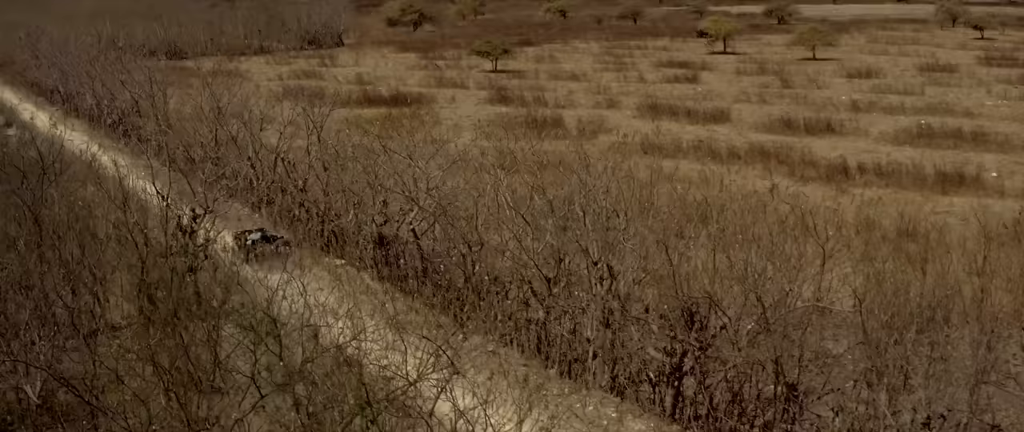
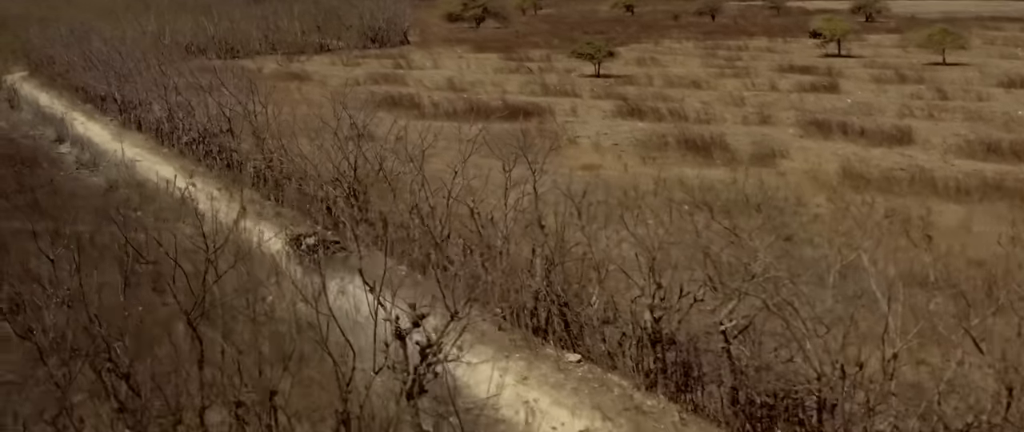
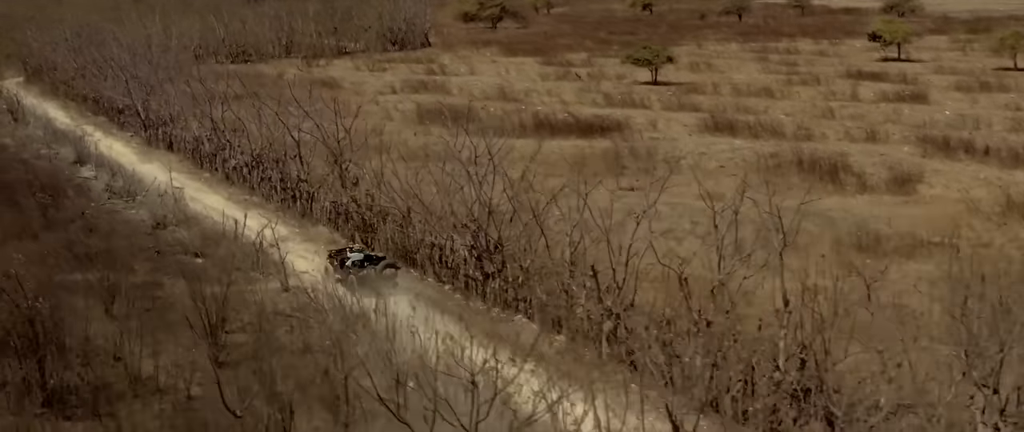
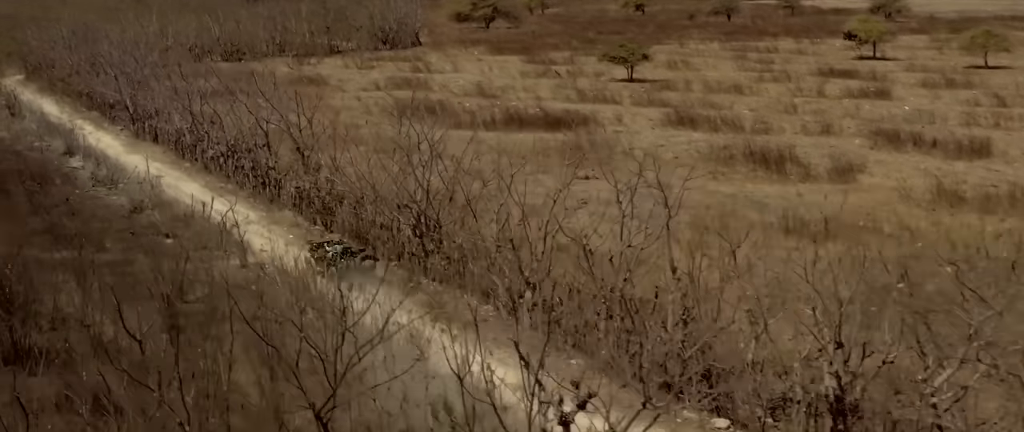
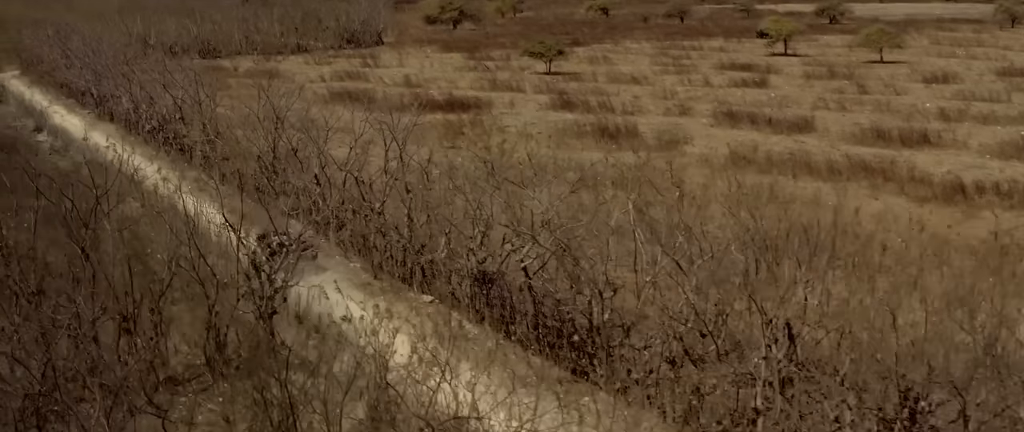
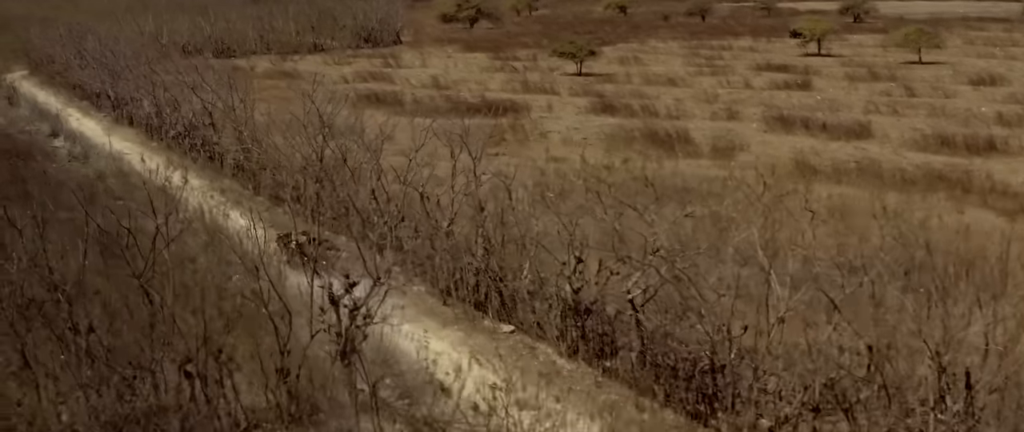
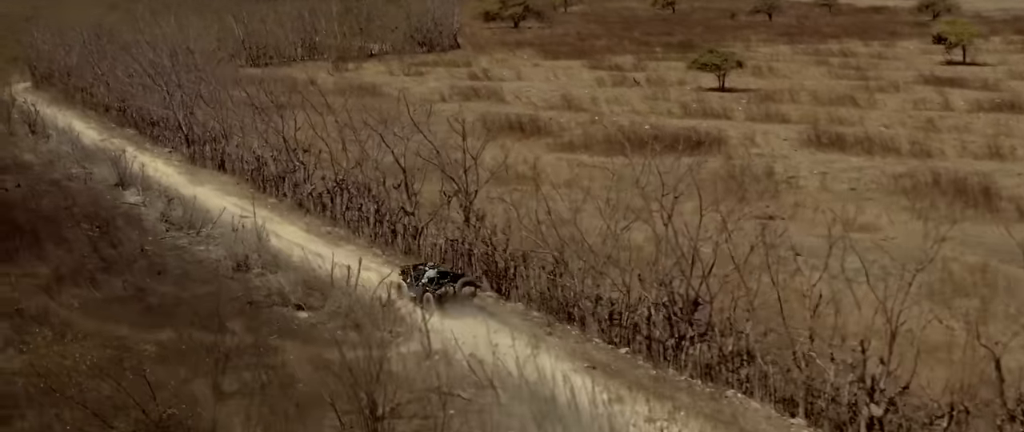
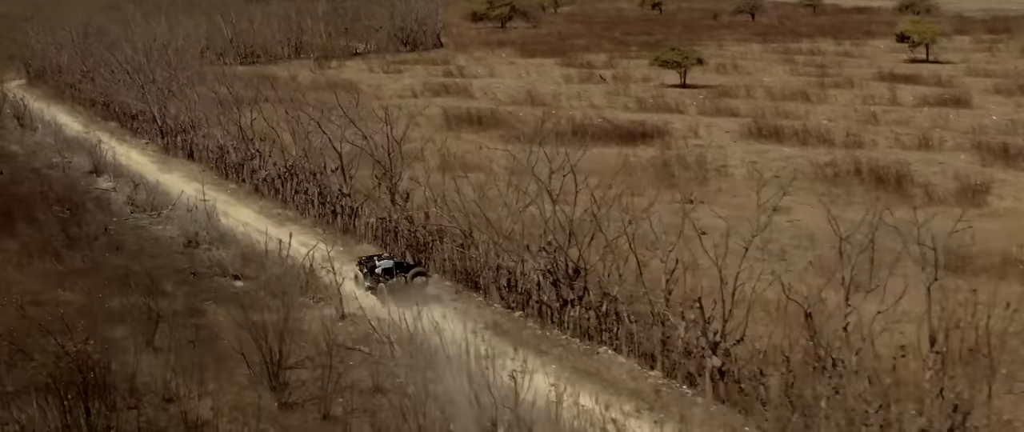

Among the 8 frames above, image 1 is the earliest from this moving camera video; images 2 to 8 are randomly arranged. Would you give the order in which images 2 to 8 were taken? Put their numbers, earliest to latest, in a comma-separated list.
5, 6, 2, 4, 3, 8, 7
